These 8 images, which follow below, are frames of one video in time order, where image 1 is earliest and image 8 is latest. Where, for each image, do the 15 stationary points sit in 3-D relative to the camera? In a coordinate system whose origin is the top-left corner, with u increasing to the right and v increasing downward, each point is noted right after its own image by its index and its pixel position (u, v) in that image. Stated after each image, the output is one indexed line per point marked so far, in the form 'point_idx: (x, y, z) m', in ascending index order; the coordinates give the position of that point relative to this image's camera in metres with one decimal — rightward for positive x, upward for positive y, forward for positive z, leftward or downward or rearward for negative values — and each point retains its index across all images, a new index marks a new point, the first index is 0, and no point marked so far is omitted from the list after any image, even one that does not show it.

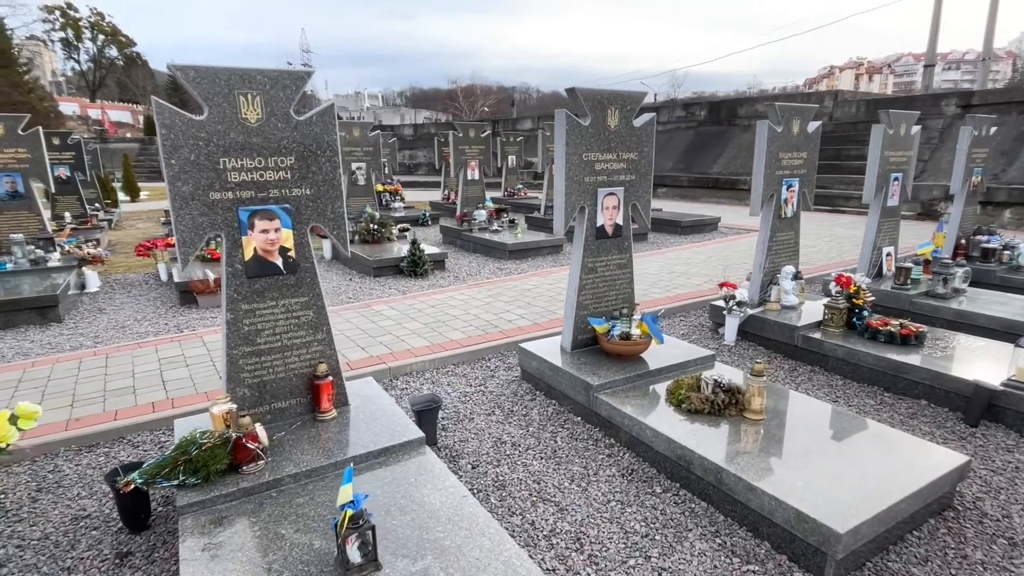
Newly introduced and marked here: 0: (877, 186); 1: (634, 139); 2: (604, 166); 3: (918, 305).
0: (+4.6, +1.3, +7.1) m
1: (+1.0, +1.2, +4.7) m
2: (+0.7, +1.0, +4.6) m
3: (+4.8, -0.2, +6.7) m
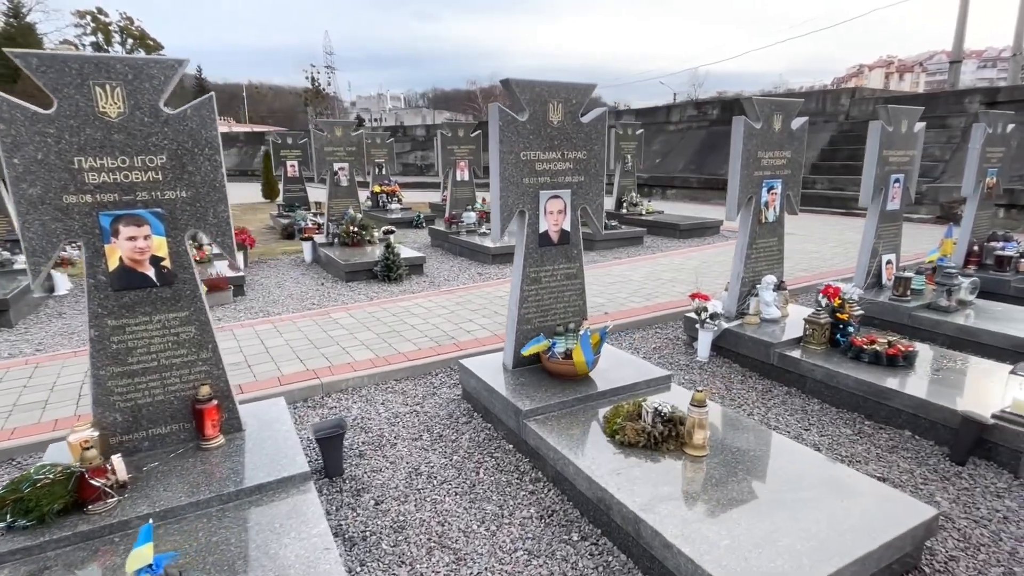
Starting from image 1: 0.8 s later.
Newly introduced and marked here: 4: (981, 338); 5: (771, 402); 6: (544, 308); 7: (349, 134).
0: (+4.2, +1.2, +6.6) m
1: (+0.5, +1.1, +4.3) m
2: (+0.3, +0.9, +4.2) m
3: (+4.3, -0.3, +6.1) m
4: (+4.6, -0.5, +5.6) m
5: (+2.2, -1.0, +4.8) m
6: (+0.2, -0.2, +4.4) m
7: (-3.1, +2.9, +10.8) m
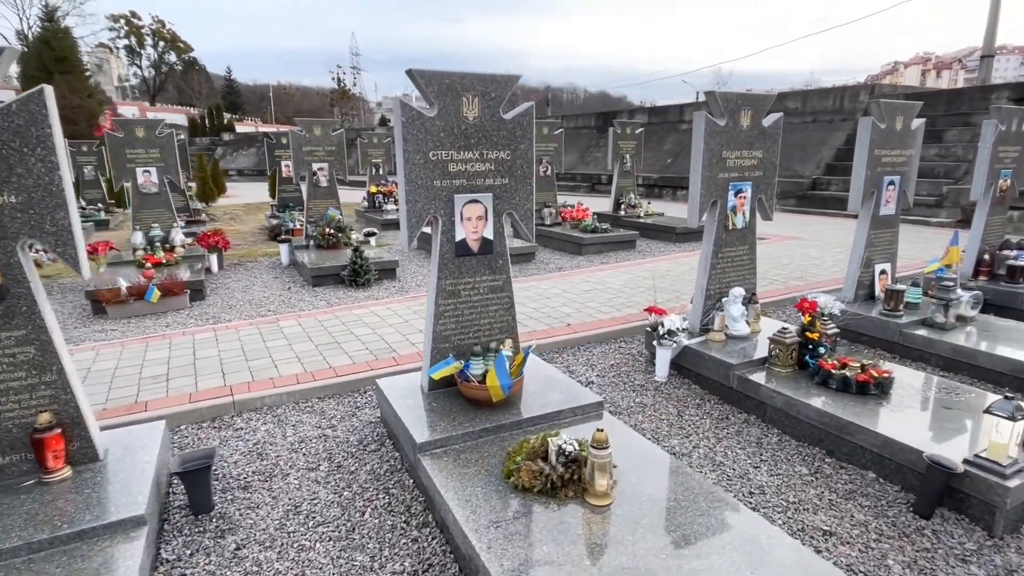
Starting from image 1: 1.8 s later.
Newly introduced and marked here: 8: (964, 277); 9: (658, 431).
0: (+3.7, +1.0, +6.0) m
1: (0.0, +1.0, +3.8) m
2: (-0.3, +0.8, +3.7) m
3: (+3.8, -0.5, +5.5) m
4: (+4.1, -0.6, +5.0) m
5: (+1.6, -1.1, +4.2) m
6: (-0.3, -0.3, +4.0) m
7: (-3.4, +2.9, +10.5) m
8: (+5.8, +0.1, +7.3) m
9: (+1.1, -1.1, +4.2) m
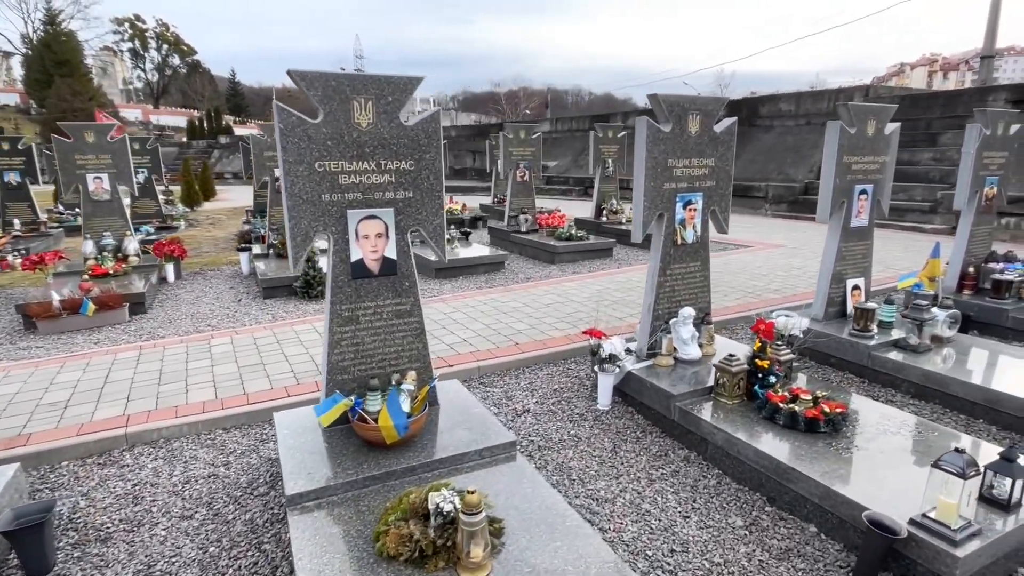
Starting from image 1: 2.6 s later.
0: (+3.1, +0.9, +5.5) m
1: (-0.6, +0.9, +3.4) m
2: (-0.9, +0.6, +3.3) m
3: (+3.2, -0.6, +5.0) m
4: (+3.5, -0.8, +4.5) m
5: (+1.0, -1.2, +3.8) m
6: (-0.9, -0.4, +3.6) m
7: (-3.9, +2.7, +10.2) m
8: (+5.3, 0.0, +6.8) m
9: (+0.5, -1.2, +3.8) m
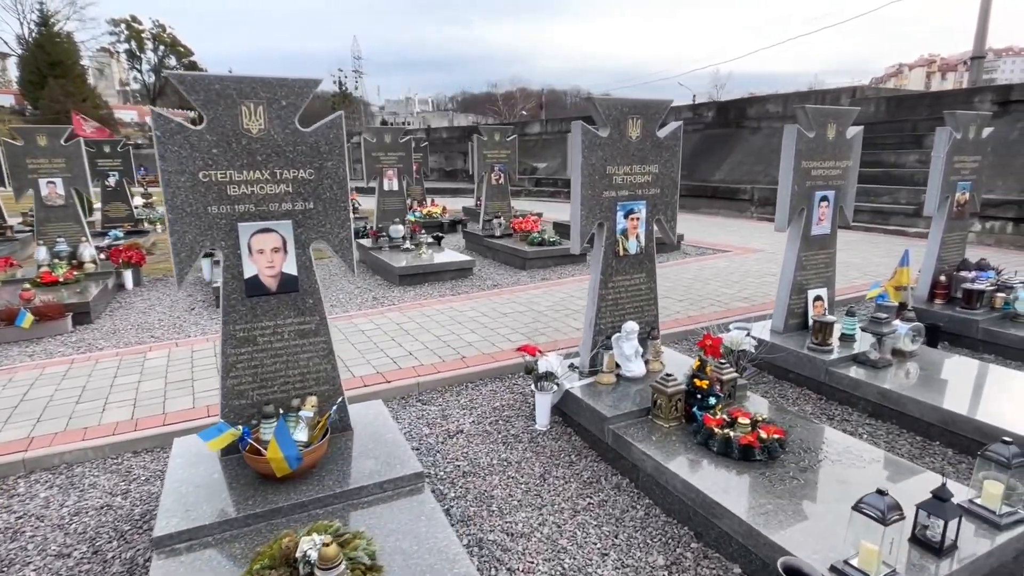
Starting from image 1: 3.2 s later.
0: (+2.6, +0.8, +5.3) m
1: (-1.2, +0.8, +3.2) m
2: (-1.4, +0.5, +3.1) m
3: (+2.7, -0.7, +4.8) m
4: (+3.0, -0.9, +4.3) m
5: (+0.5, -1.3, +3.6) m
6: (-1.5, -0.5, +3.3) m
7: (-4.4, +2.6, +9.9) m
8: (+4.7, -0.1, +6.6) m
9: (0.0, -1.3, +3.6) m
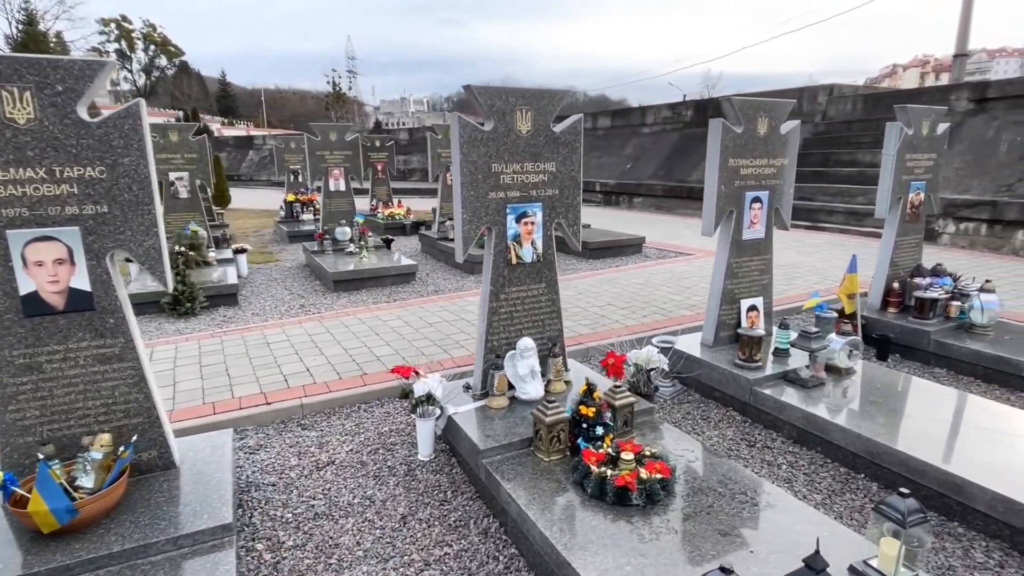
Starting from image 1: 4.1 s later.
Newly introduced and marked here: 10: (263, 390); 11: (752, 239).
0: (+1.8, +0.7, +4.8) m
1: (-2.0, +0.7, +2.7) m
2: (-2.3, +0.4, +2.6) m
3: (+1.9, -0.8, +4.3) m
4: (+2.2, -1.0, +3.8) m
5: (-0.3, -1.4, +3.1) m
6: (-2.3, -0.6, +2.8) m
7: (-5.3, +2.5, +9.4) m
8: (+3.9, -0.2, +6.1) m
9: (-0.9, -1.4, +3.1) m
10: (-2.1, -0.9, +4.8) m
11: (+2.1, +0.4, +5.0) m
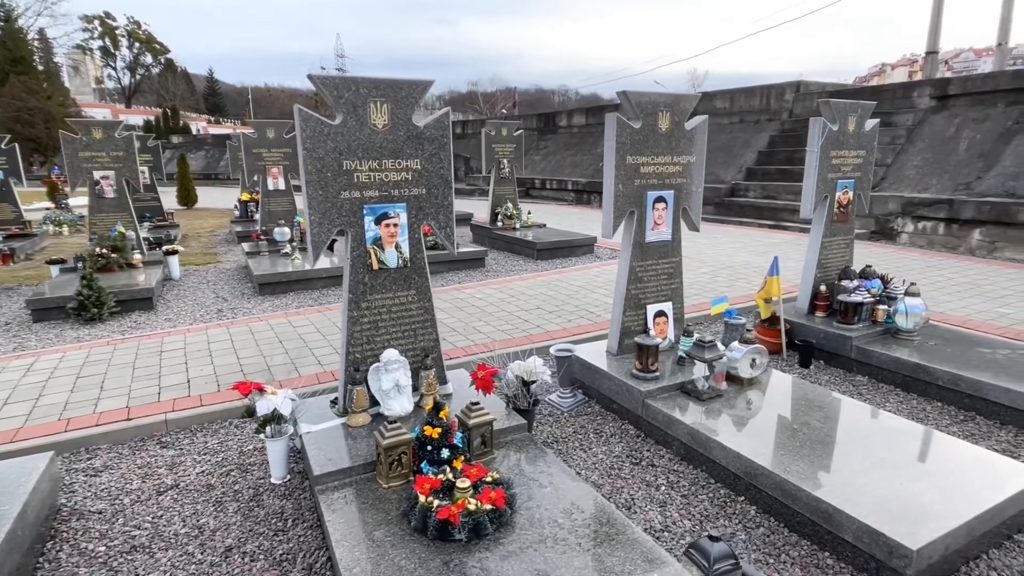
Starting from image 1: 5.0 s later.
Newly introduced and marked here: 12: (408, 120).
0: (+0.9, +0.6, +4.5) m
1: (-2.9, +0.6, +2.4) m
2: (-3.2, +0.4, +2.3) m
3: (+1.0, -0.9, +4.0) m
4: (+1.3, -1.0, +3.6) m
5: (-1.2, -1.5, +2.8) m
6: (-3.2, -0.7, +2.5) m
7: (-6.3, +2.4, +9.0) m
8: (+3.0, -0.2, +5.9) m
9: (-1.7, -1.5, +2.8) m
10: (-3.0, -0.9, +4.5) m
11: (+1.2, +0.4, +4.7) m
12: (-0.6, +1.1, +3.6) m
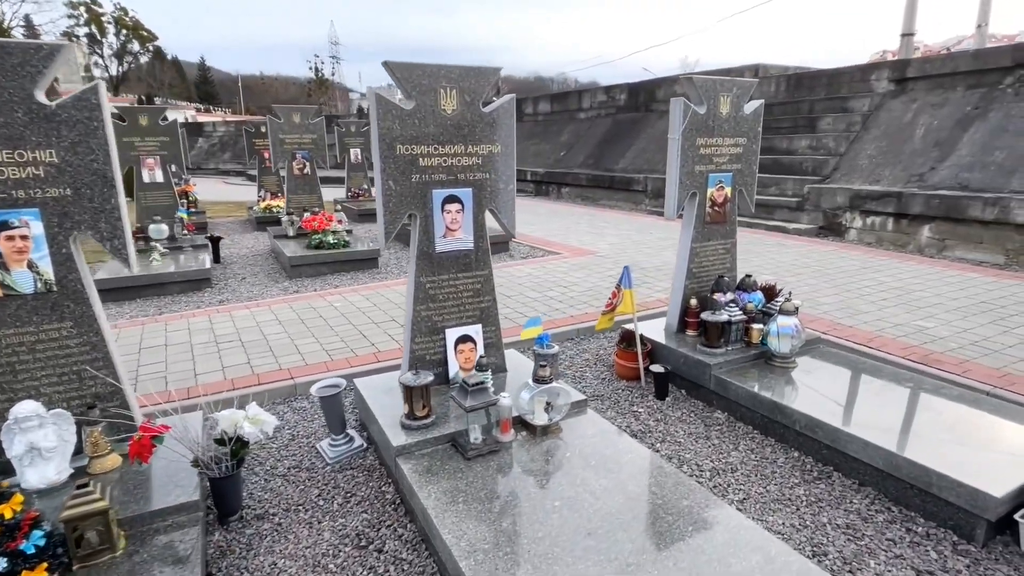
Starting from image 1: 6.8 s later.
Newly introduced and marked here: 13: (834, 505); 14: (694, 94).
0: (-0.7, +0.5, +3.6) m
1: (-4.5, +0.4, +1.5) m
2: (-4.8, +0.2, +1.4) m
3: (-0.6, -1.0, +3.2) m
4: (-0.3, -1.2, +2.7) m
5: (-2.8, -1.6, +1.9) m
6: (-4.8, -0.8, +1.6) m
7: (-7.8, +2.4, +8.1) m
8: (+1.4, -0.4, +5.0) m
9: (-3.3, -1.7, +1.9) m
10: (-4.6, -1.1, +3.6) m
11: (-0.4, +0.3, +3.8) m
12: (-2.3, +0.9, +2.6) m
13: (+1.8, -1.2, +3.2) m
14: (+1.5, +1.6, +4.7) m
